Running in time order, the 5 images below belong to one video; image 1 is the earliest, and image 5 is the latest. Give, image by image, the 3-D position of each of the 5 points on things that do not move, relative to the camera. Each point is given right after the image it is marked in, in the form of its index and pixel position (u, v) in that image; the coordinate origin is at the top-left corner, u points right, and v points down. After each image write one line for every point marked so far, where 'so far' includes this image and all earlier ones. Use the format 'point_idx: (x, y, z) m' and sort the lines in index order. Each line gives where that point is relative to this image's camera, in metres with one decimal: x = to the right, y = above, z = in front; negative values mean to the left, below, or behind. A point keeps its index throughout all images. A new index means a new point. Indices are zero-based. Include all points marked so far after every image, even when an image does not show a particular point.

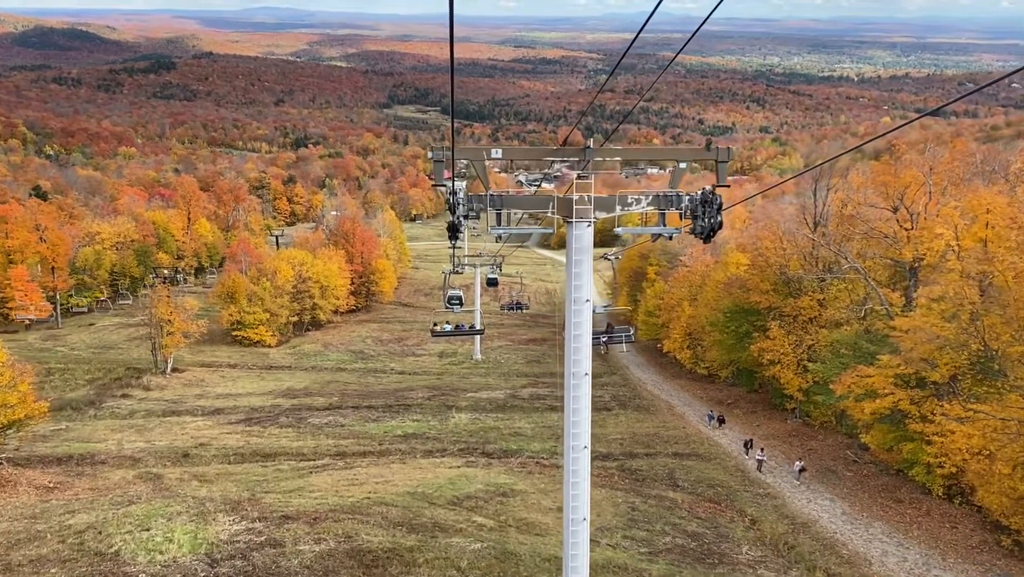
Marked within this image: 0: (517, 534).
0: (+0.1, -5.1, +17.9) m
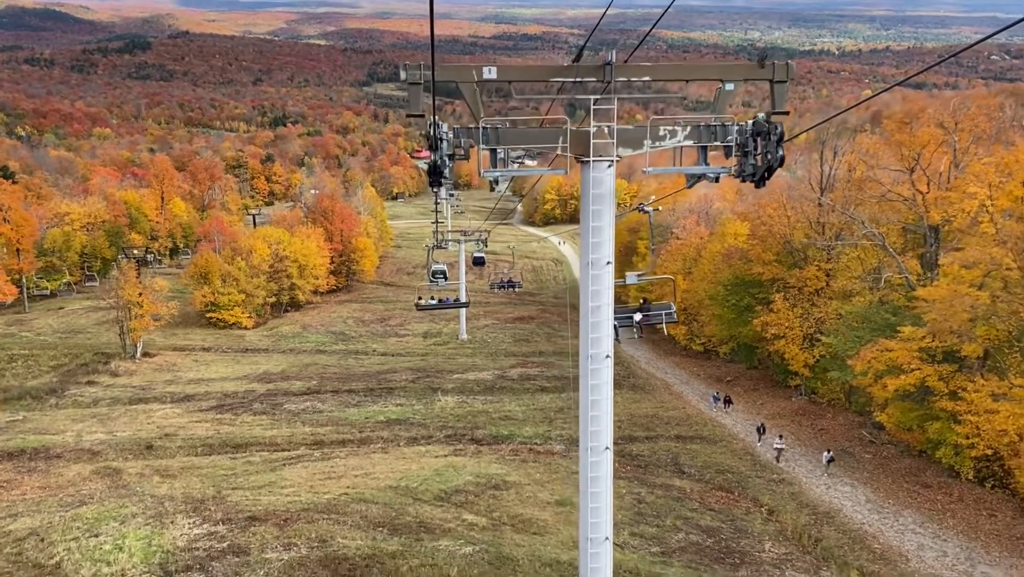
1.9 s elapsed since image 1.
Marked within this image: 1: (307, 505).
0: (0.0, -4.5, +15.9) m
1: (-4.3, -4.5, +17.9) m
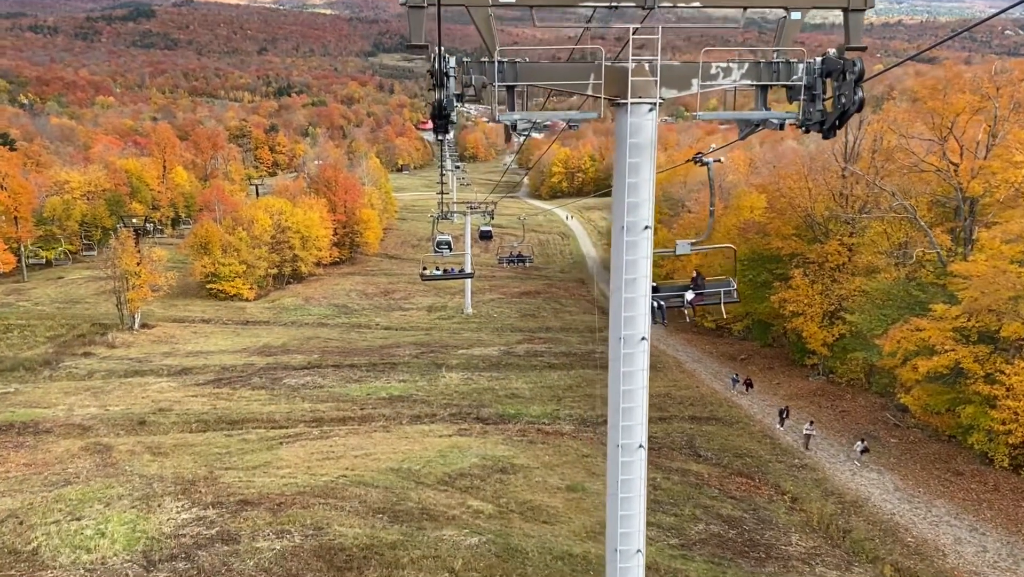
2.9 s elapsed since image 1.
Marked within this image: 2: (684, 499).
0: (+0.2, -4.1, +14.9) m
1: (-4.1, -3.9, +16.9) m
2: (+3.3, -4.0, +16.4) m
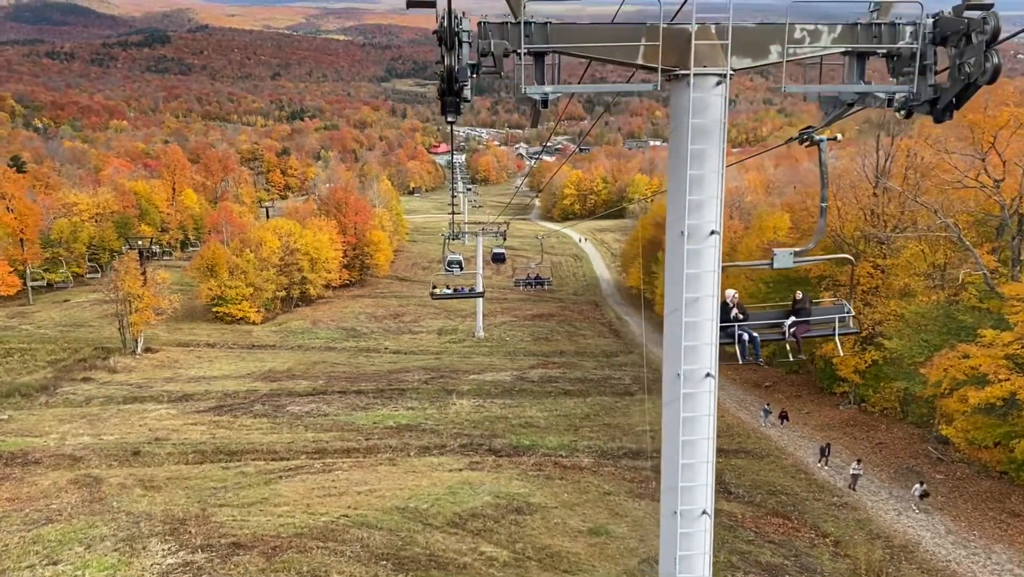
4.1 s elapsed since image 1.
0: (+0.4, -4.4, +13.5) m
1: (-3.8, -4.3, +15.5) m
2: (+3.6, -4.4, +15.0) m
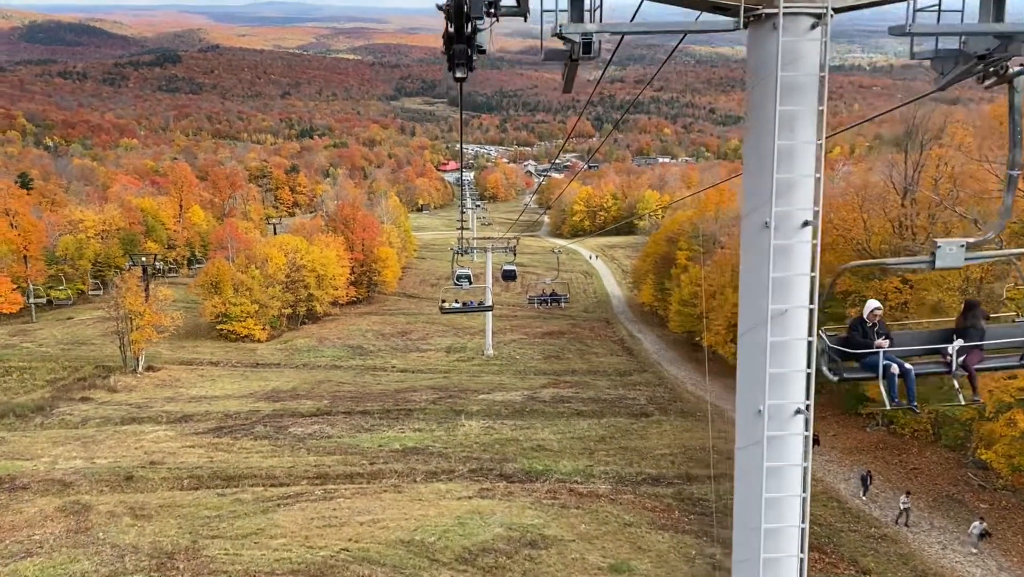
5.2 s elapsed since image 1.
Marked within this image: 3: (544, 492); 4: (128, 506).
0: (+0.6, -4.6, +12.3) m
1: (-3.6, -4.6, +14.3) m
2: (+3.8, -4.7, +13.7) m
3: (+0.7, -4.6, +19.3) m
4: (-8.7, -4.9, +19.3) m
